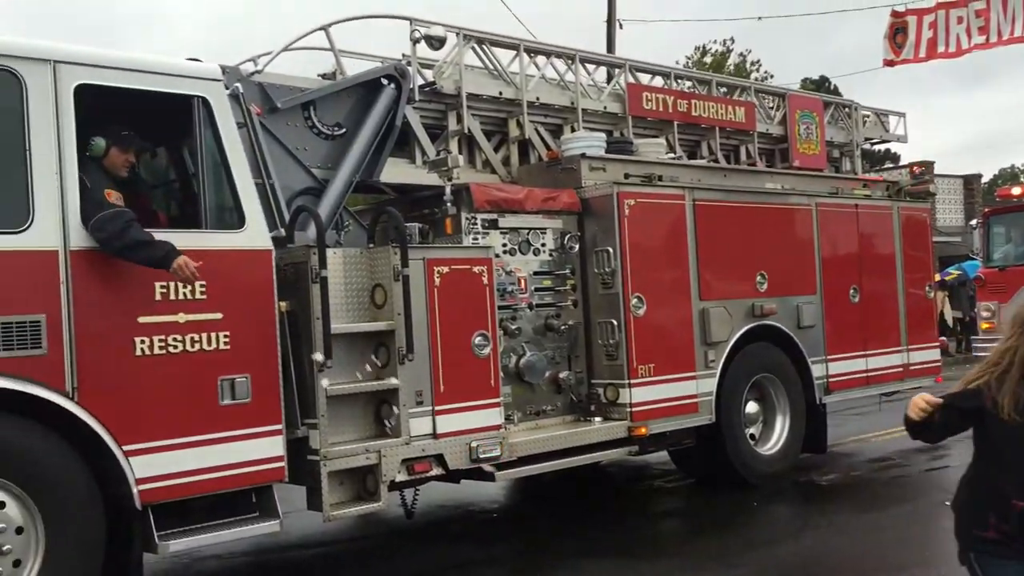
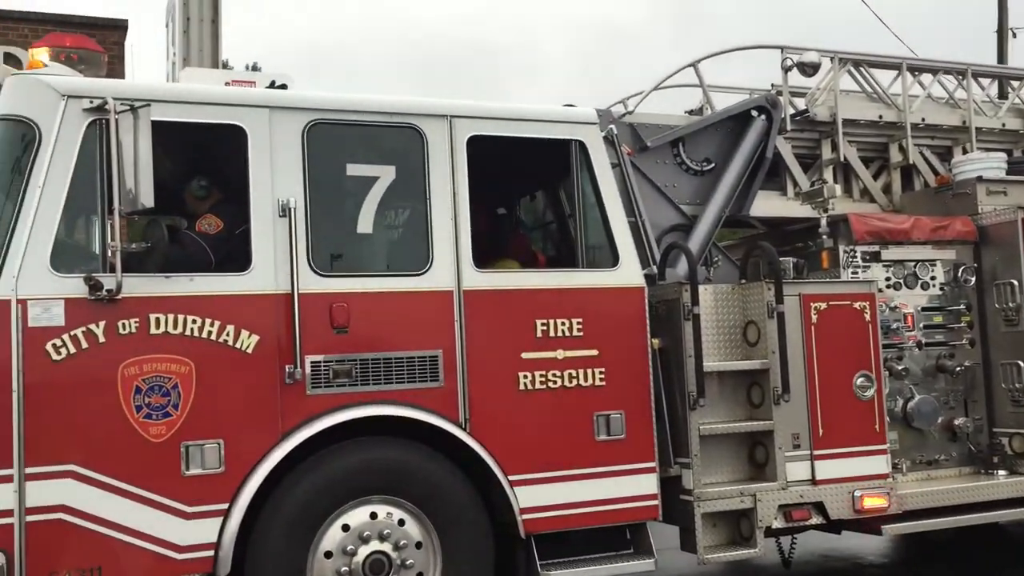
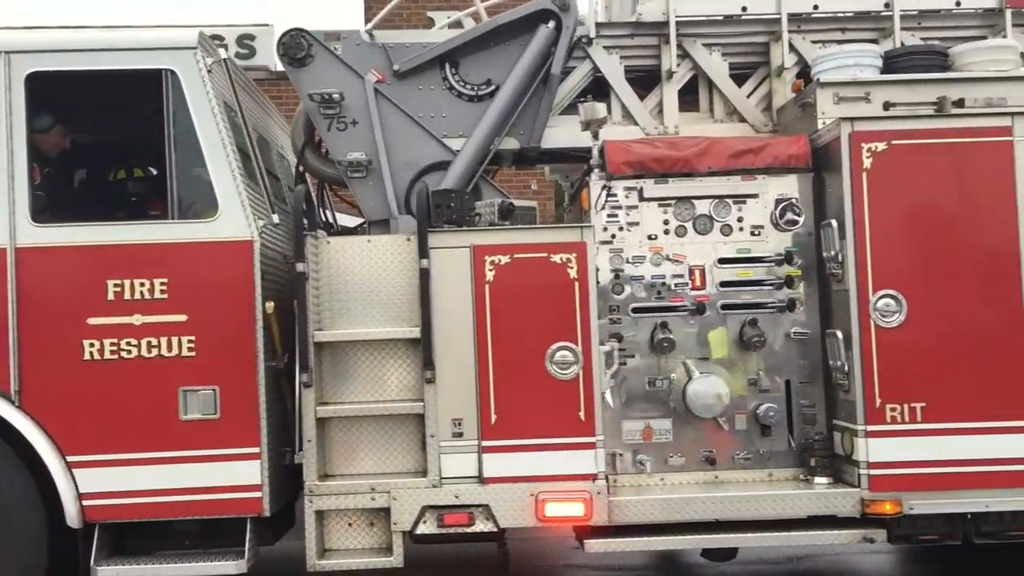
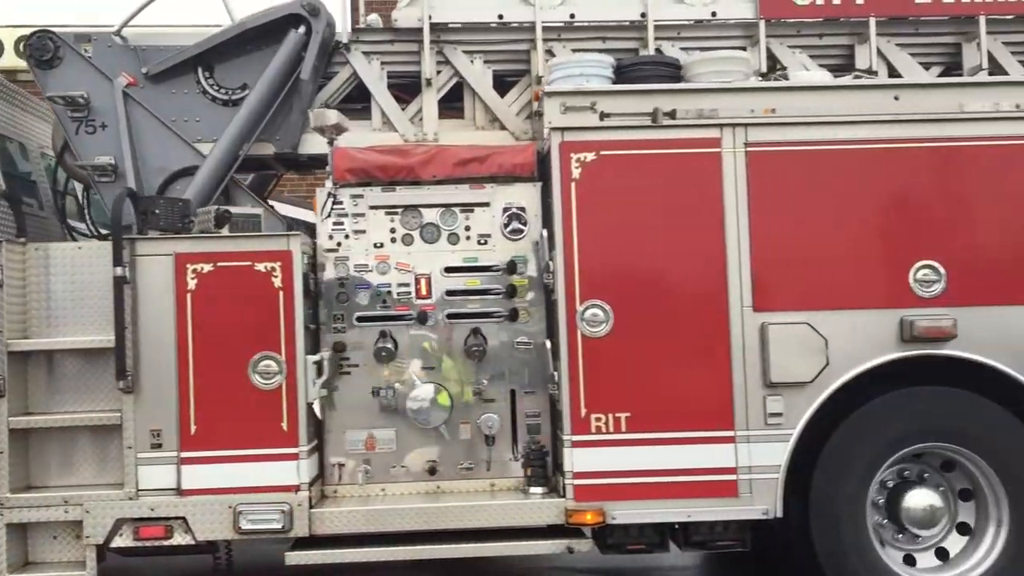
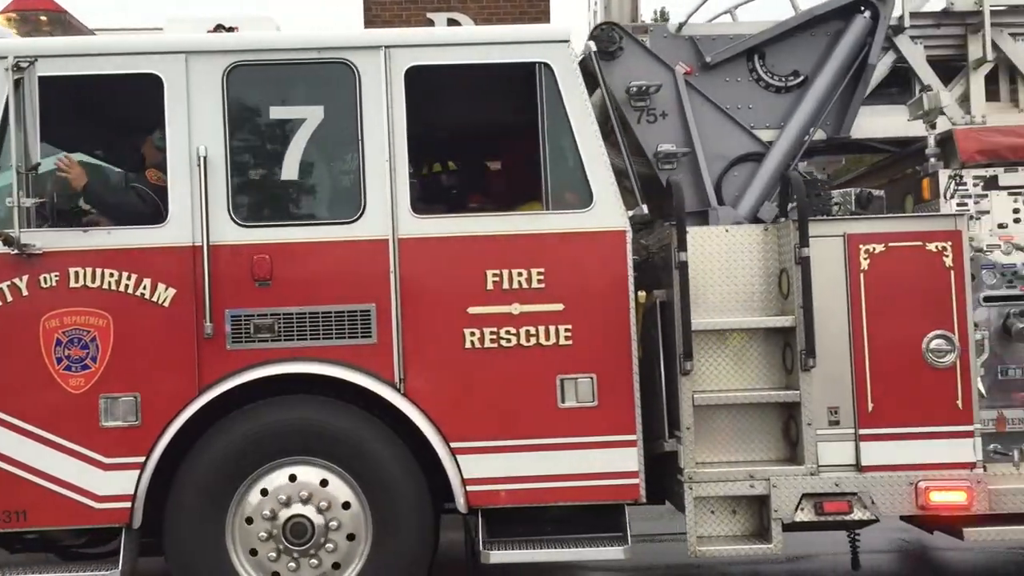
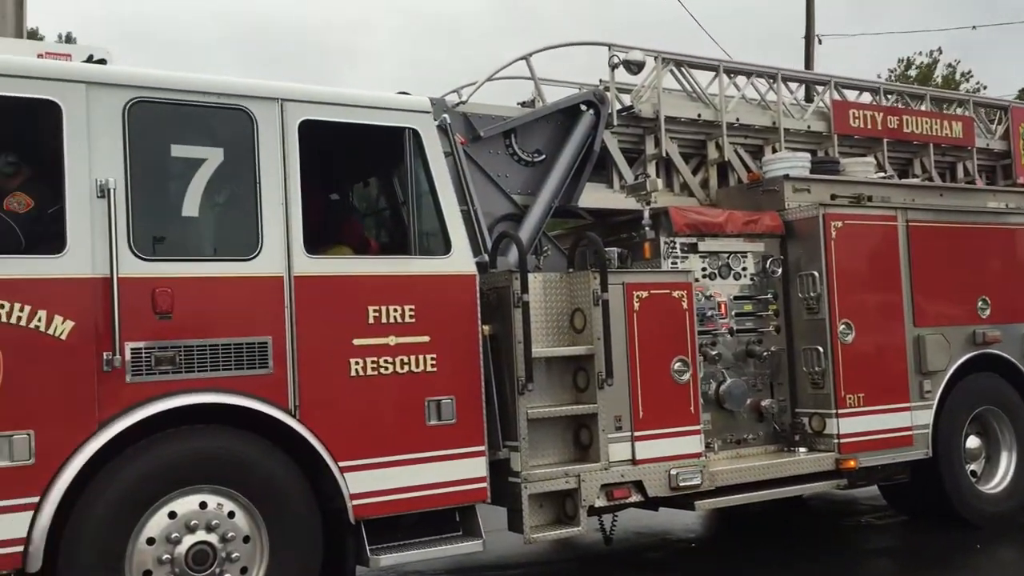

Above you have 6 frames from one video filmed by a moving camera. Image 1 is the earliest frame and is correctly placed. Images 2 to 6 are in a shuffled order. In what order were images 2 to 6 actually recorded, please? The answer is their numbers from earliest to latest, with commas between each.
6, 2, 5, 3, 4
